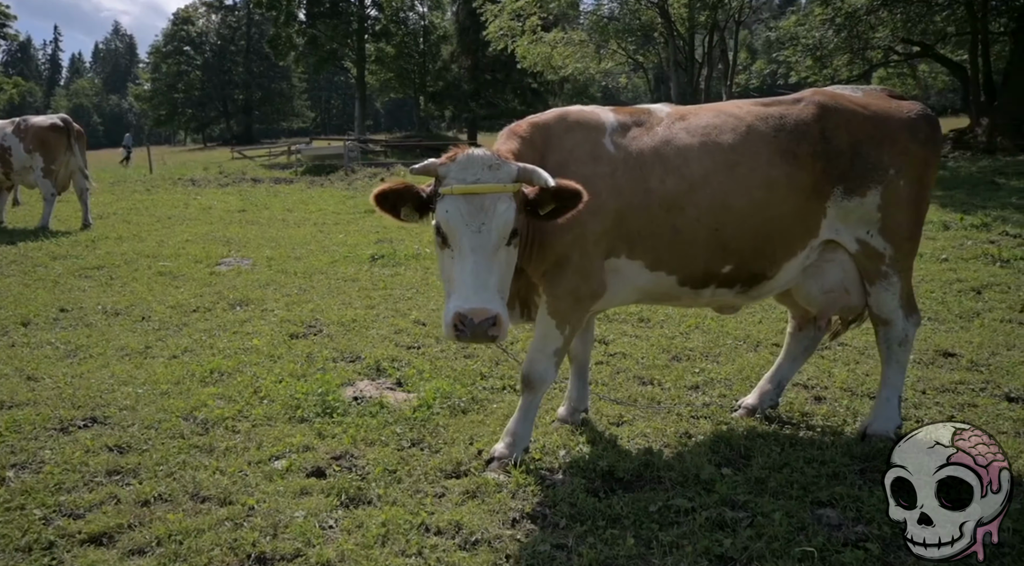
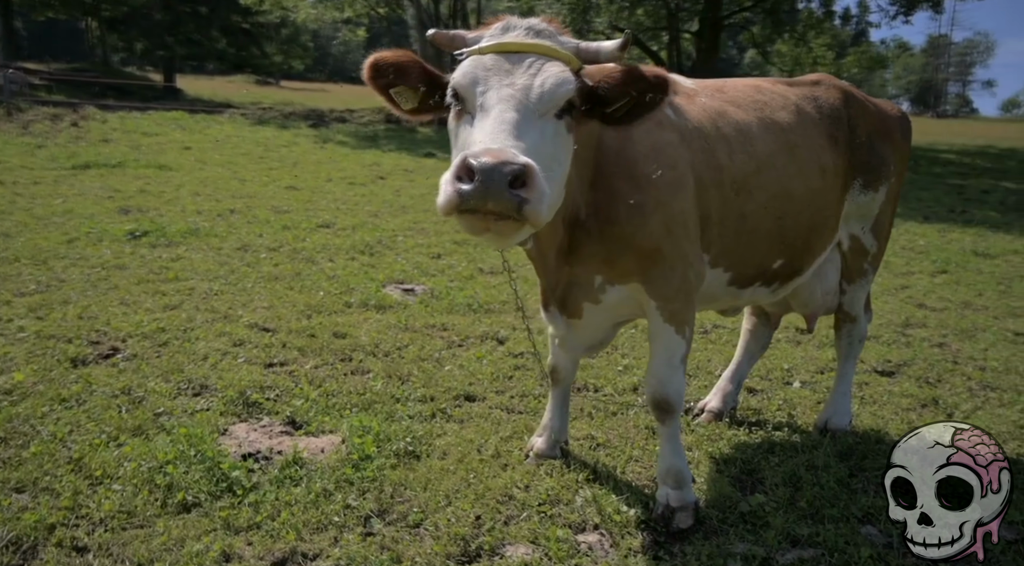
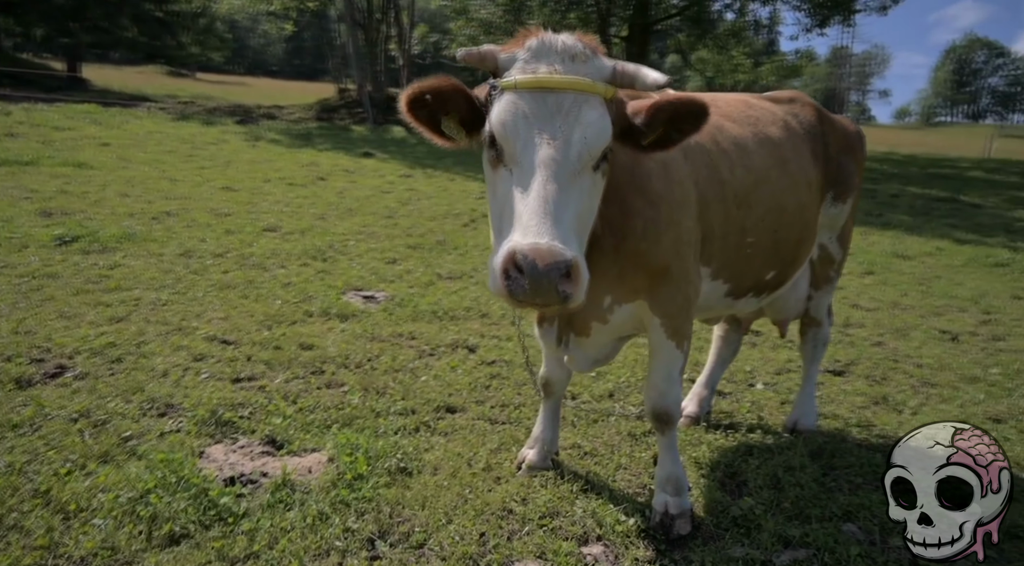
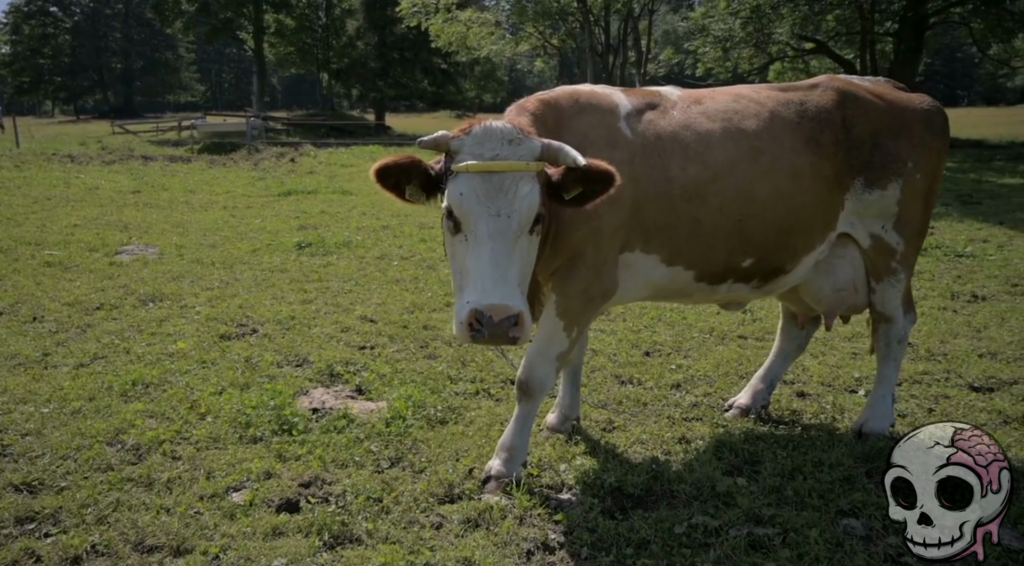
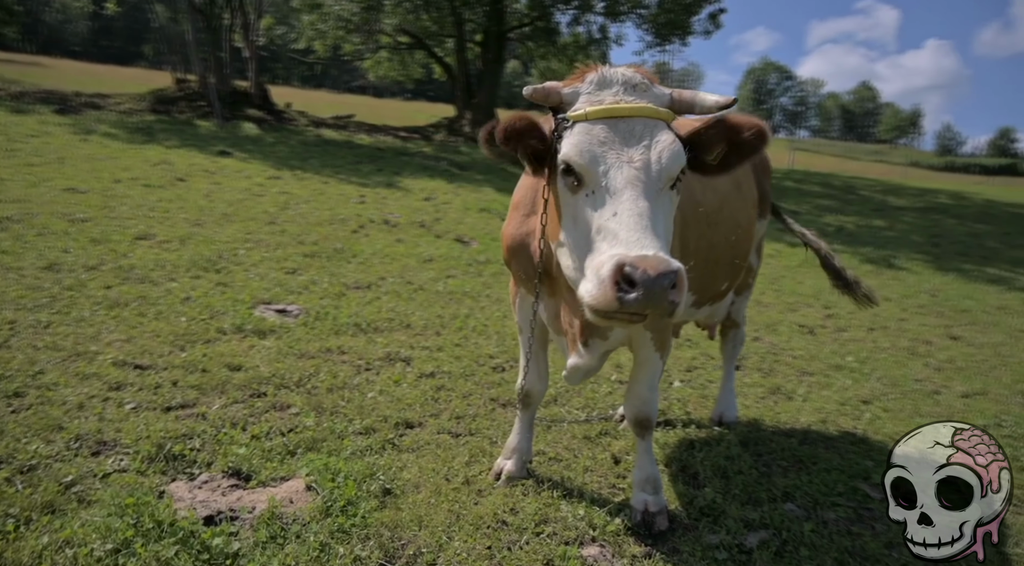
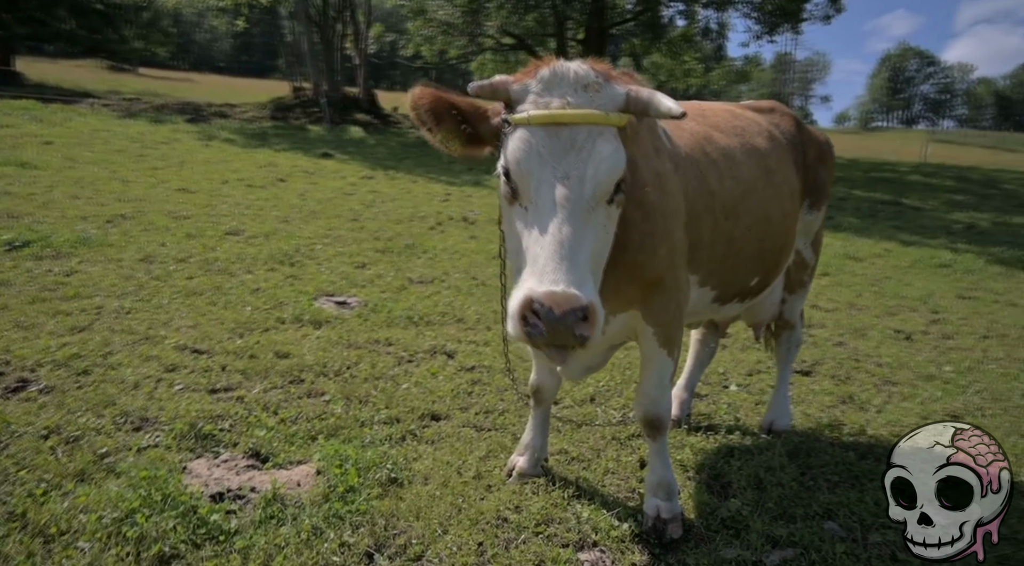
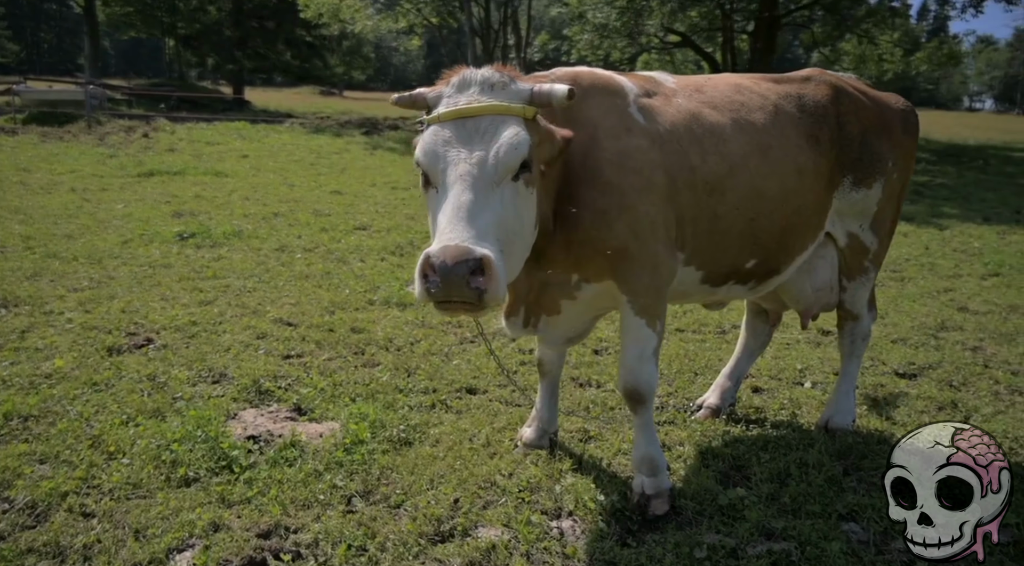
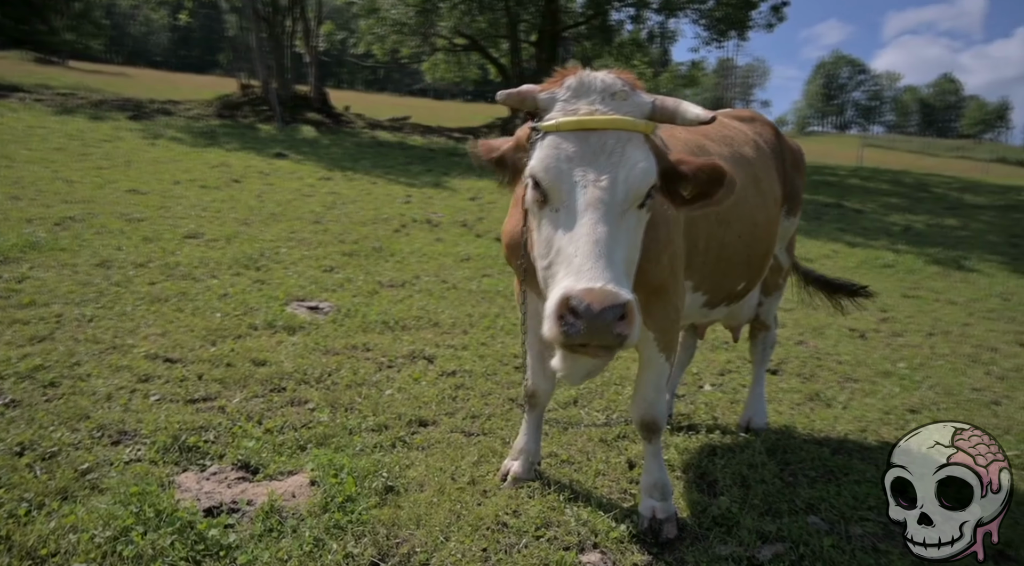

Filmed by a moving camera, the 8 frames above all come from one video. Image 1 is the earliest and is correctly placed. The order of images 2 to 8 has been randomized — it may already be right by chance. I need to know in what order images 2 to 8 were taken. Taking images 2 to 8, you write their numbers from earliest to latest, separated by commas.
4, 7, 2, 3, 6, 8, 5
